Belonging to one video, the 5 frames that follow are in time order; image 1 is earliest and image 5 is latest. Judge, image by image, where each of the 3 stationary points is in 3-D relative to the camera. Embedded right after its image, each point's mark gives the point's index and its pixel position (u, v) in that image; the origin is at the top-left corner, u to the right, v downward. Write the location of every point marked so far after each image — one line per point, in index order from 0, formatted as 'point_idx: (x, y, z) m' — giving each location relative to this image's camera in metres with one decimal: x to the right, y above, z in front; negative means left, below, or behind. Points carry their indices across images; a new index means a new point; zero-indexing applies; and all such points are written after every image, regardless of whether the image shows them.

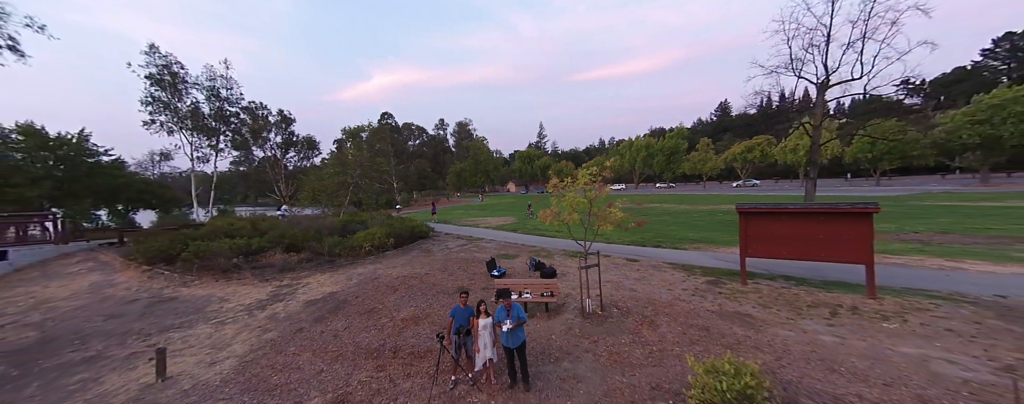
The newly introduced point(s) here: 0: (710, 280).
0: (+4.6, -1.8, +7.7) m
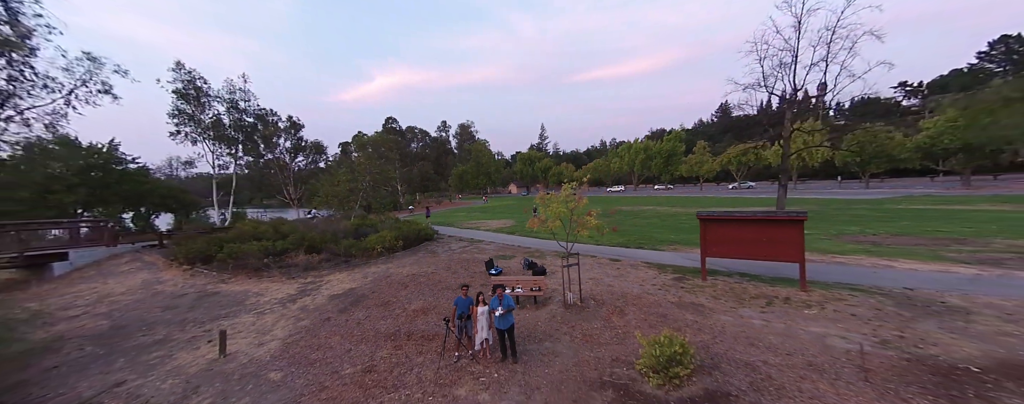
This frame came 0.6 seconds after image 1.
0: (+4.5, -2.0, +8.9) m
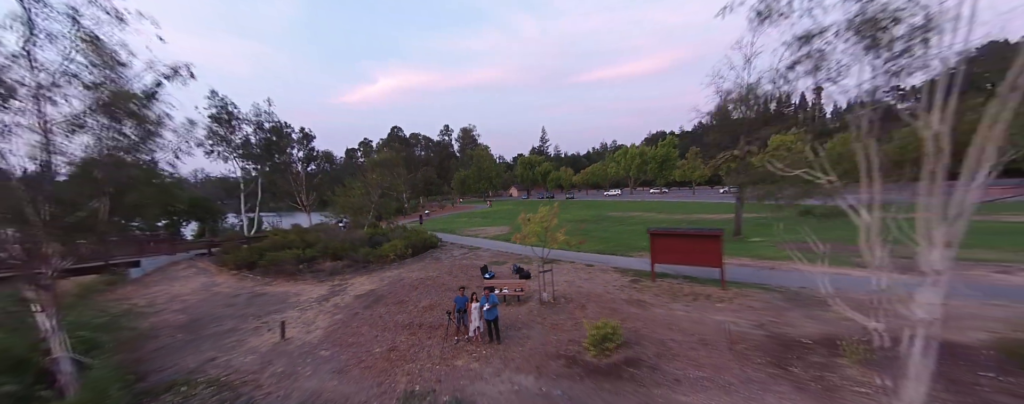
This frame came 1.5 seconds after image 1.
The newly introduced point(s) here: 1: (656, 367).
0: (+4.1, -2.6, +11.1) m
1: (+2.9, -3.3, +6.6) m
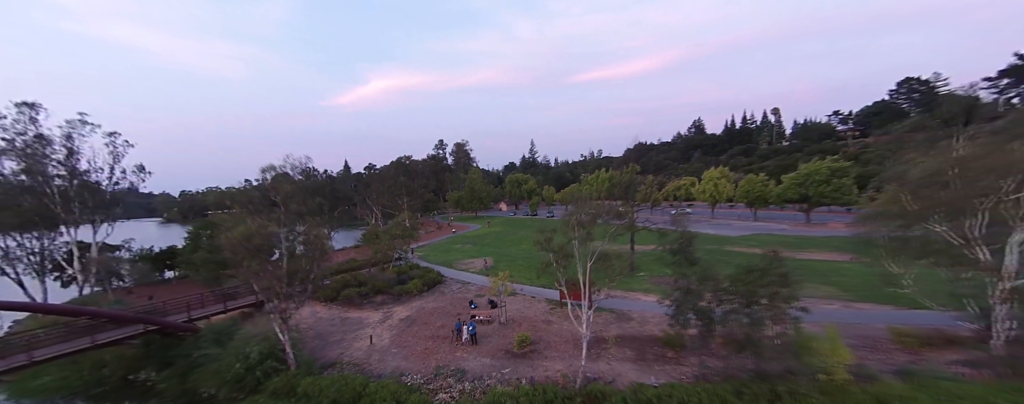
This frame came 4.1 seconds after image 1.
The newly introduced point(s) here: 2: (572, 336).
0: (+2.5, -6.6, +20.4) m
1: (+1.4, -7.3, +15.9) m
2: (+3.2, -7.0, +16.9) m
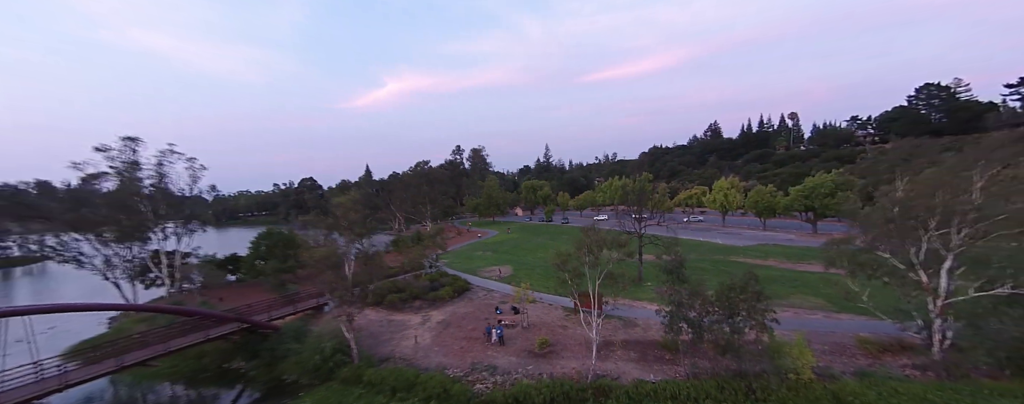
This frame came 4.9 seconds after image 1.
0: (+4.0, -8.1, +23.5) m
1: (+2.7, -8.8, +19.1) m
2: (+4.6, -8.4, +20.0) m
